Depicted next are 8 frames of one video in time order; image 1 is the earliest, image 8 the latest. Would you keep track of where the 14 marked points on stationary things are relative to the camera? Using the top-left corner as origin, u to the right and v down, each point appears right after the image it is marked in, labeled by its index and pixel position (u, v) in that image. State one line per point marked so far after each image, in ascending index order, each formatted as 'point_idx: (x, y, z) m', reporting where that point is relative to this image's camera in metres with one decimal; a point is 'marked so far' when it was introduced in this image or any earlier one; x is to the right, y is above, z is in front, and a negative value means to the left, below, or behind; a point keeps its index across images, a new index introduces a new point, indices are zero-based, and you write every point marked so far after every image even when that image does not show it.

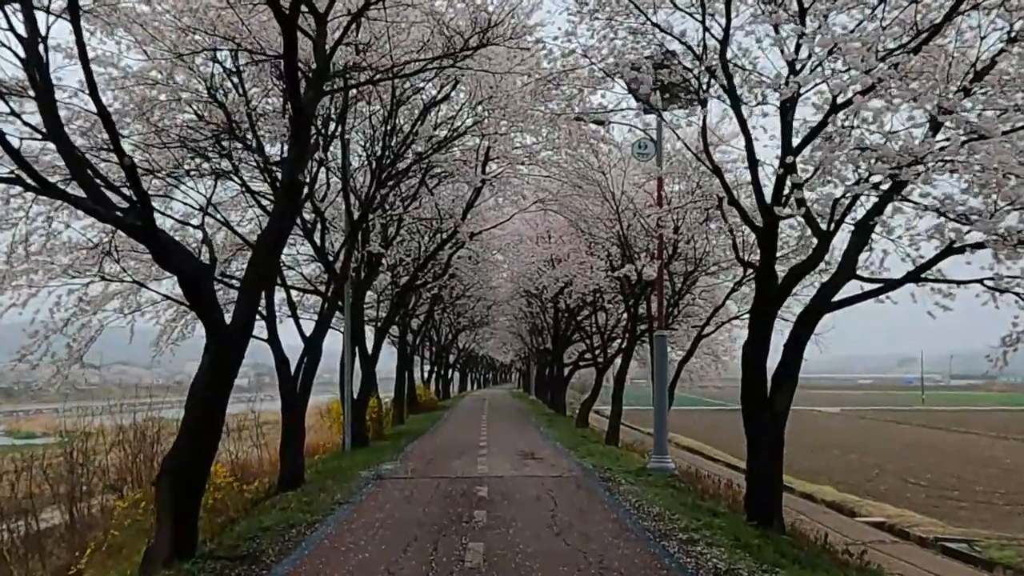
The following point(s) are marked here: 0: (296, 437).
0: (-3.5, -2.3, +15.1) m
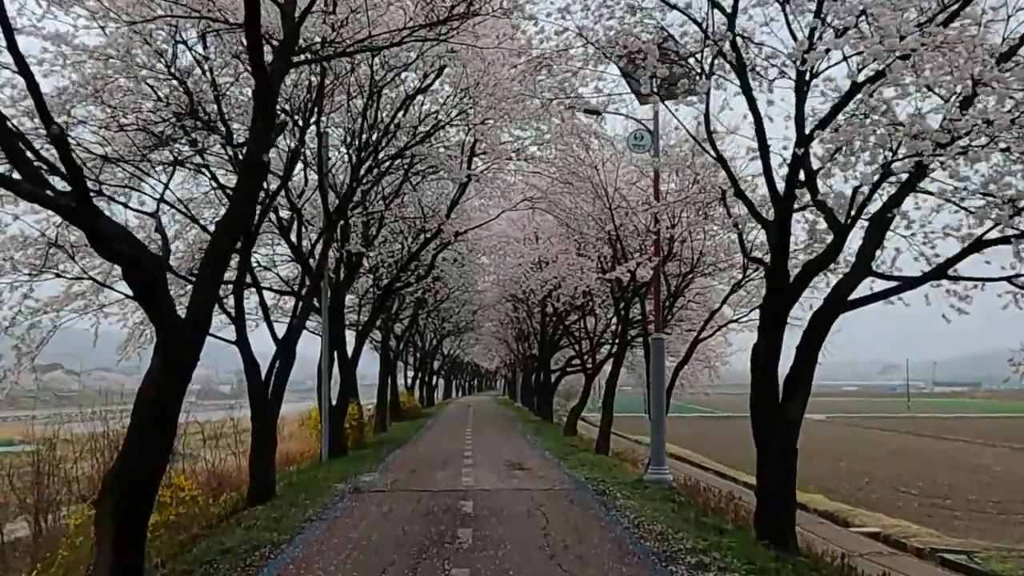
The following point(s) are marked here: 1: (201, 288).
0: (-3.7, -2.3, +14.0) m
1: (-2.9, 0.0, +8.6) m
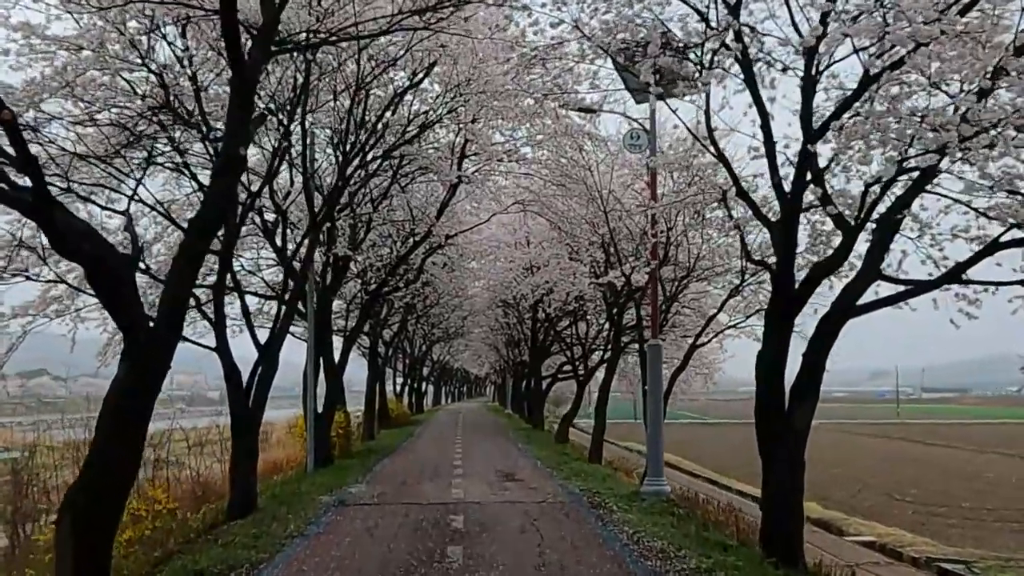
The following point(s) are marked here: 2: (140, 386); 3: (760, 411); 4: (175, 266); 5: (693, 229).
0: (-3.8, -2.4, +13.5) m
1: (-2.9, 0.0, +8.0) m
2: (-3.1, -0.8, +7.8) m
3: (+2.8, -1.3, +10.4) m
4: (-2.9, +0.2, +8.0) m
5: (+3.7, +1.3, +19.1) m
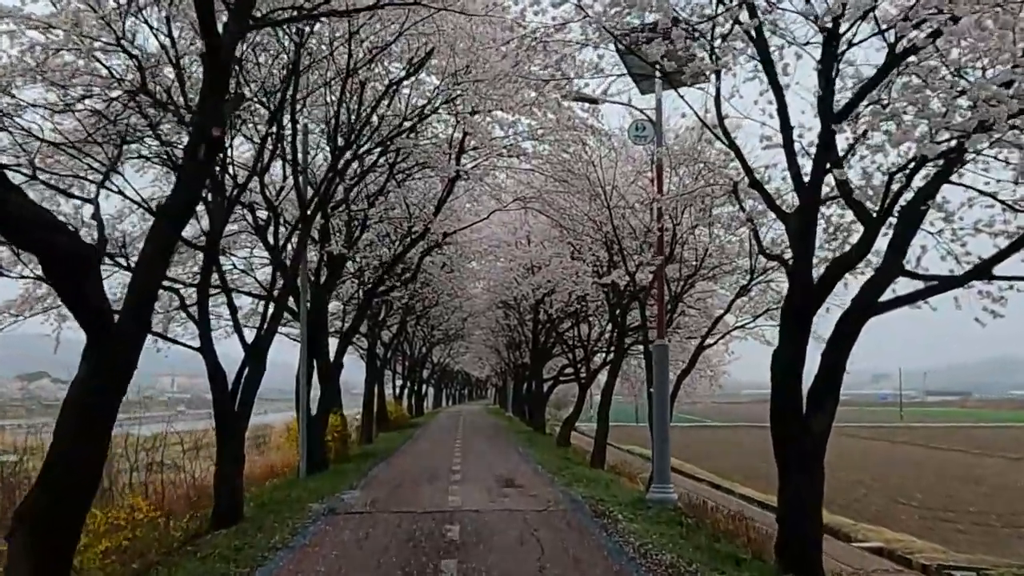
0: (-3.8, -2.3, +12.8) m
1: (-2.9, +0.1, +7.4) m
2: (-3.1, -0.7, +7.1) m
3: (+2.8, -1.3, +9.7) m
4: (-2.9, +0.3, +7.4) m
5: (+3.7, +1.3, +18.4) m
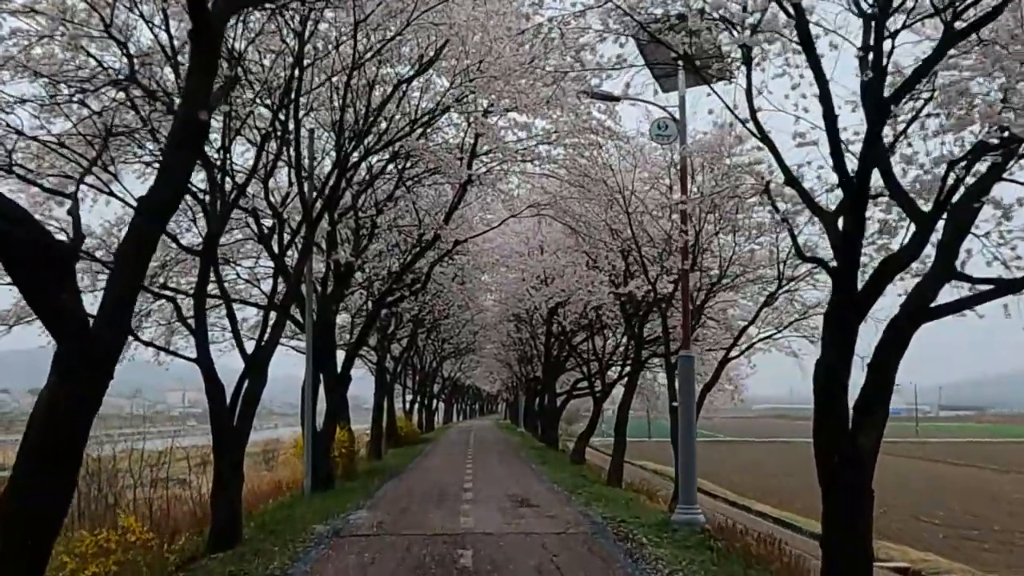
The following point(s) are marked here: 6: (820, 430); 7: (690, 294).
0: (-3.6, -2.4, +12.0) m
1: (-2.8, +0.1, +6.6) m
2: (-3.0, -0.7, +6.4) m
3: (+2.9, -1.3, +8.9) m
4: (-2.8, +0.2, +6.6) m
5: (+4.0, +1.1, +17.6) m
6: (+2.9, -1.4, +8.9) m
7: (+3.4, -0.1, +17.9) m
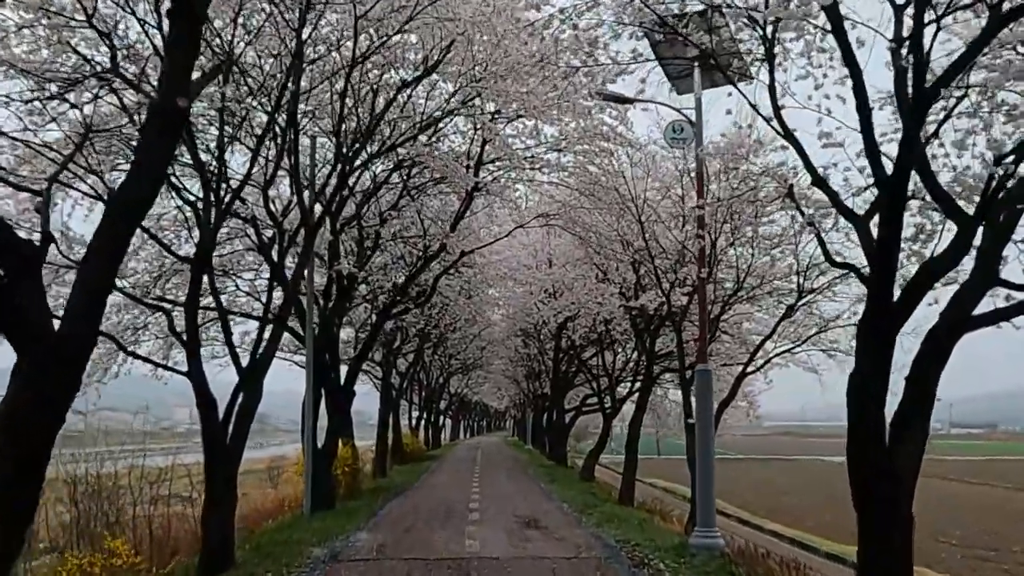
0: (-3.5, -2.5, +11.4) m
1: (-2.7, 0.0, +6.0) m
2: (-2.9, -0.7, +5.8) m
3: (+3.0, -1.4, +8.2) m
4: (-2.7, +0.2, +6.0) m
5: (+4.1, +0.9, +17.0) m
6: (+3.0, -1.4, +8.2) m
7: (+3.6, -0.3, +17.3) m
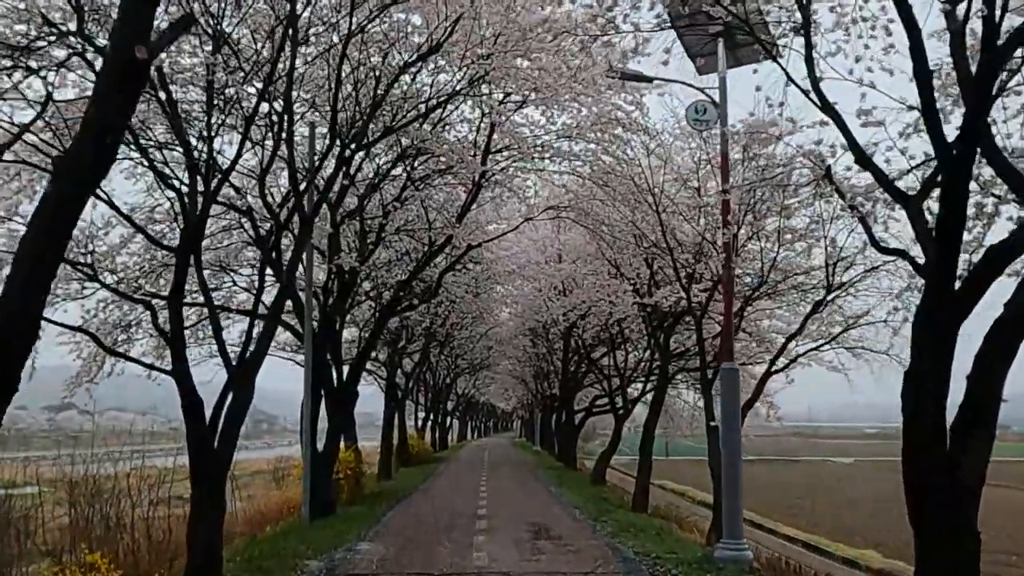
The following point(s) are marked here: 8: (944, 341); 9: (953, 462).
0: (-3.4, -2.5, +10.6) m
1: (-2.6, +0.1, +5.2) m
2: (-2.8, -0.7, +4.9) m
3: (+3.1, -1.3, +7.3) m
4: (-2.6, +0.3, +5.2) m
5: (+4.3, +1.0, +16.1) m
6: (+3.1, -1.3, +7.3) m
7: (+3.7, -0.2, +16.4) m
8: (+3.4, -0.5, +7.4) m
9: (+3.4, -1.5, +7.1) m
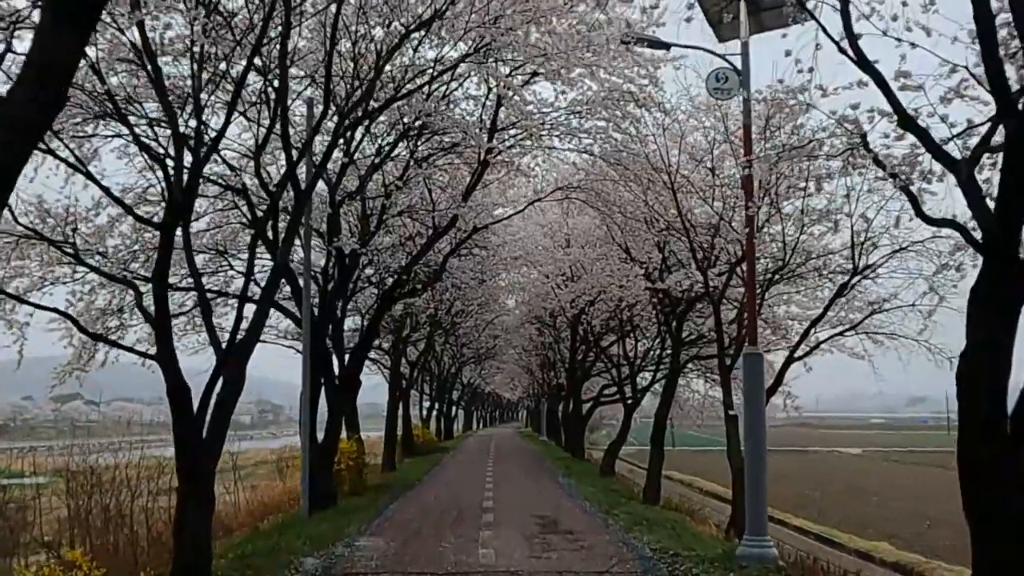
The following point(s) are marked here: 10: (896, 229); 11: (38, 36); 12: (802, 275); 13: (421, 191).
0: (-3.3, -2.2, +9.9) m
1: (-2.6, +0.3, +4.5) m
2: (-2.8, -0.5, +4.2) m
3: (+3.2, -1.1, +6.6) m
4: (-2.6, +0.5, +4.5) m
5: (+4.4, +1.2, +15.3) m
6: (+3.2, -1.1, +6.6) m
7: (+3.9, 0.0, +15.7) m
8: (+3.5, -0.3, +6.6) m
9: (+3.5, -1.3, +6.4) m
10: (+6.7, +1.0, +16.1) m
11: (-2.4, +1.2, +4.7) m
12: (+5.3, +0.2, +17.0) m
13: (-1.8, +1.9, +18.6) m
